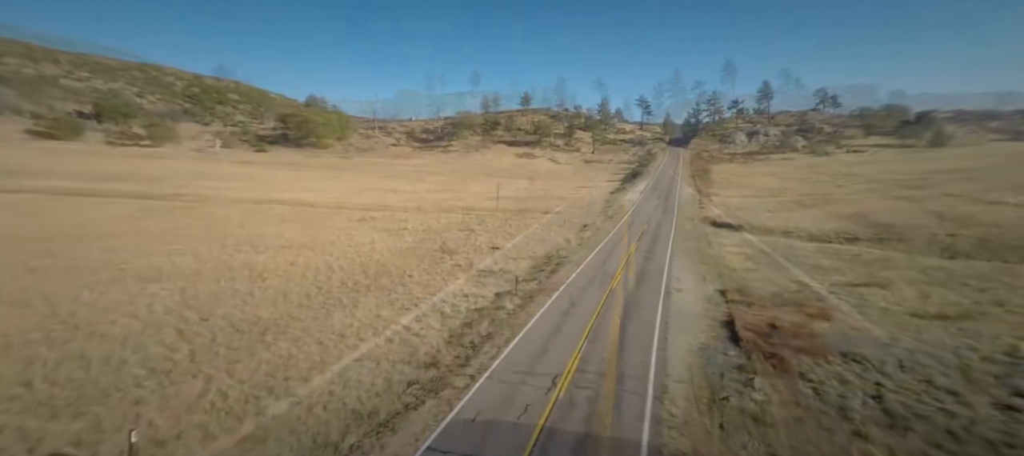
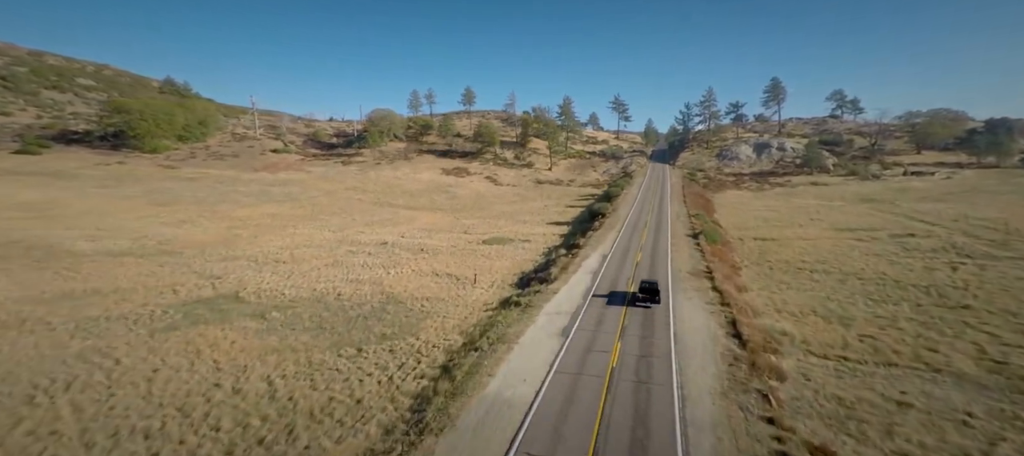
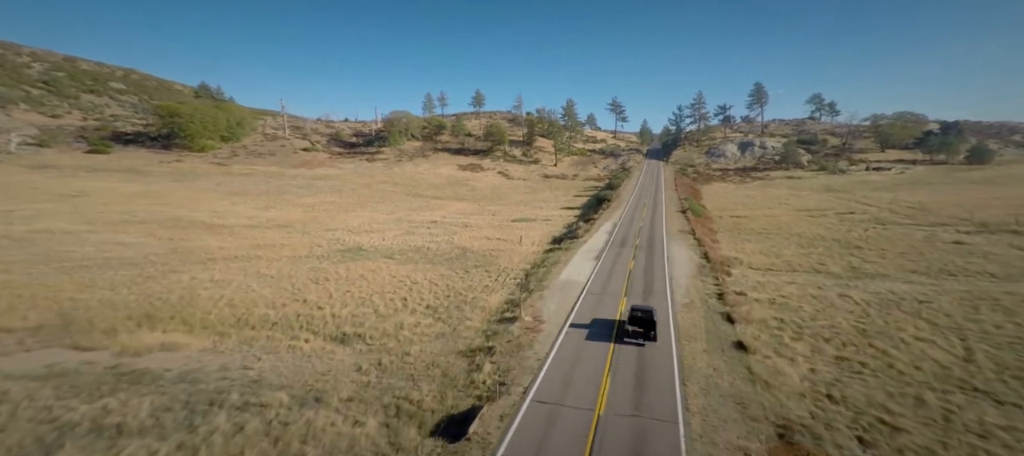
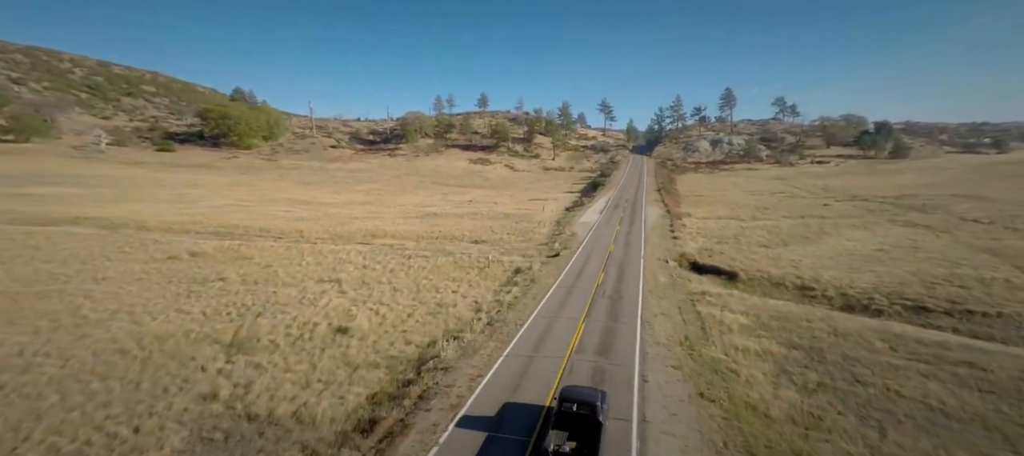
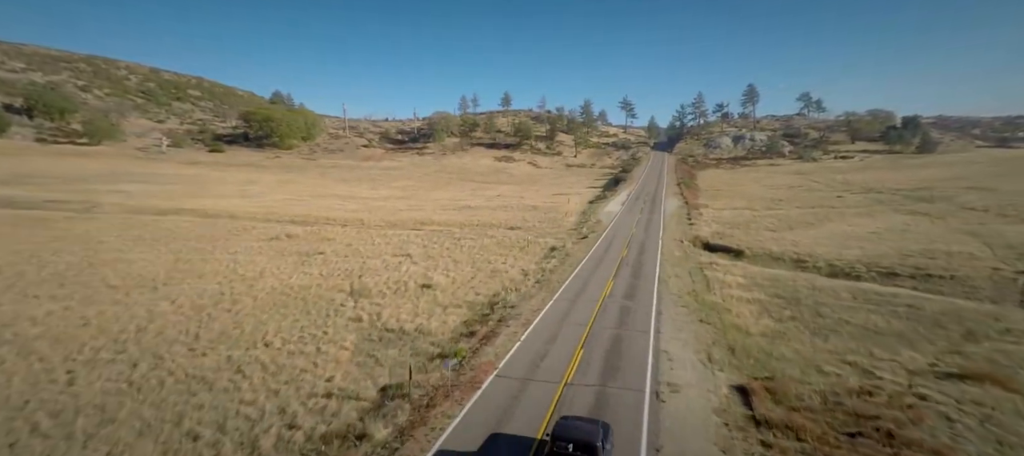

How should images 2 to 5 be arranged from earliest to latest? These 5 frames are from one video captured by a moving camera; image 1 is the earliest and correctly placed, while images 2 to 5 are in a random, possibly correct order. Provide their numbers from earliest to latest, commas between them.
5, 4, 3, 2
